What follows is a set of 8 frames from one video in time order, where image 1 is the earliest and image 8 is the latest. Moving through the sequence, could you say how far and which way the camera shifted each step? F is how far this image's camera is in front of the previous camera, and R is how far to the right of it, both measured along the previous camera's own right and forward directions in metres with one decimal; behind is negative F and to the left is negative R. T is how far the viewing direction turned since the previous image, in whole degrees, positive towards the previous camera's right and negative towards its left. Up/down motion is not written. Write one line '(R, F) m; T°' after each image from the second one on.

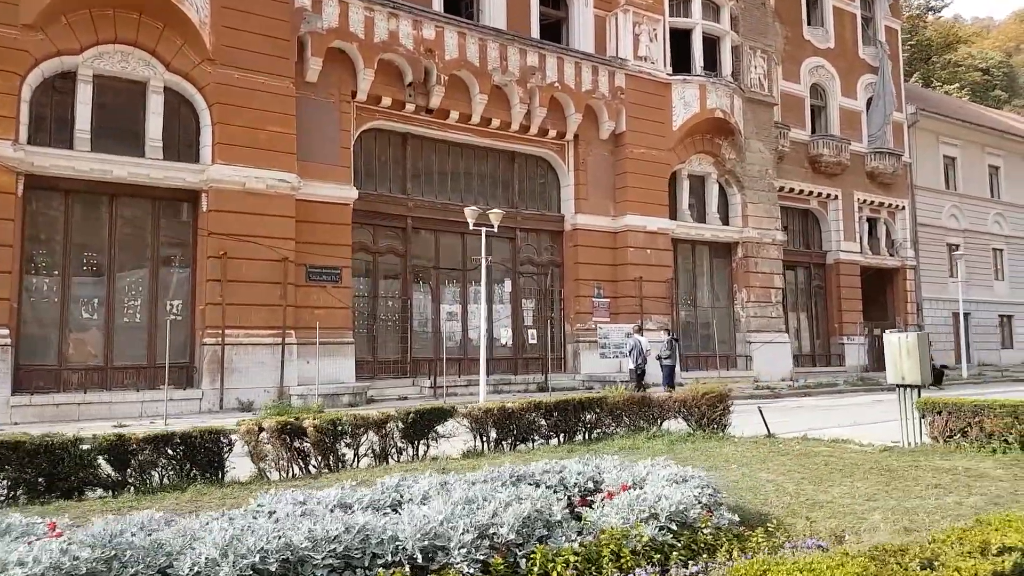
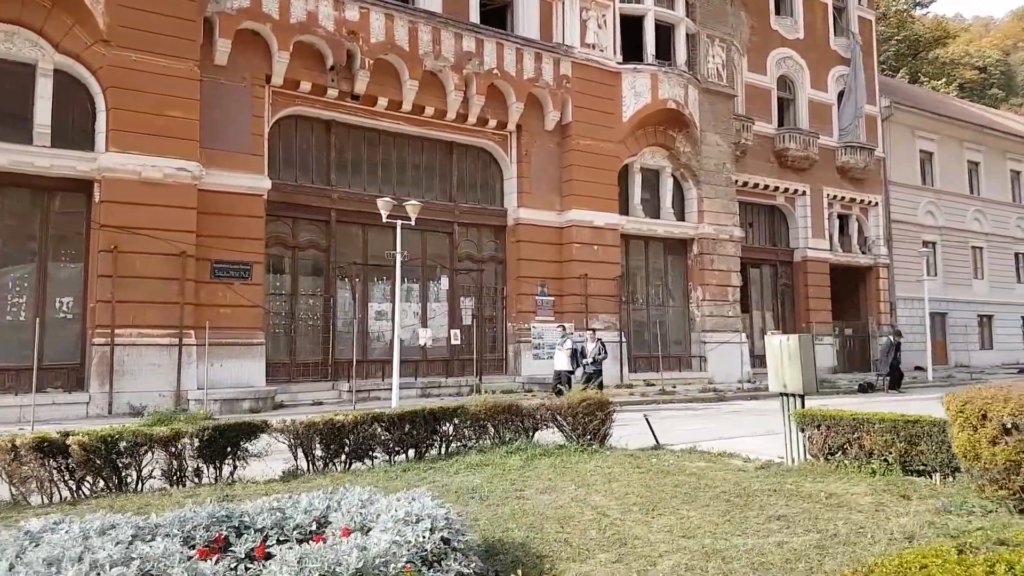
(+2.0, +1.0) m; 0°
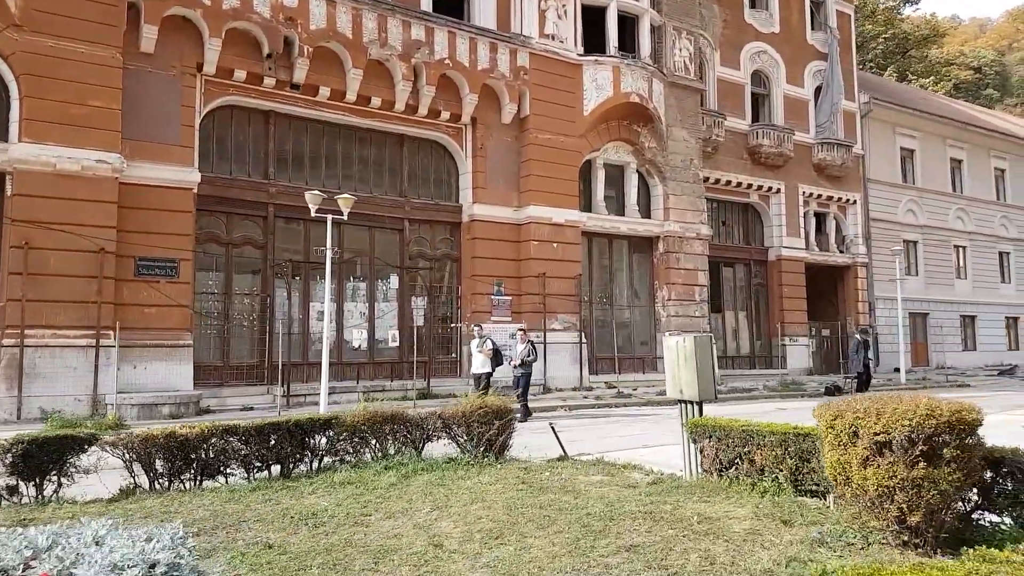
(+1.4, +0.8) m; 0°
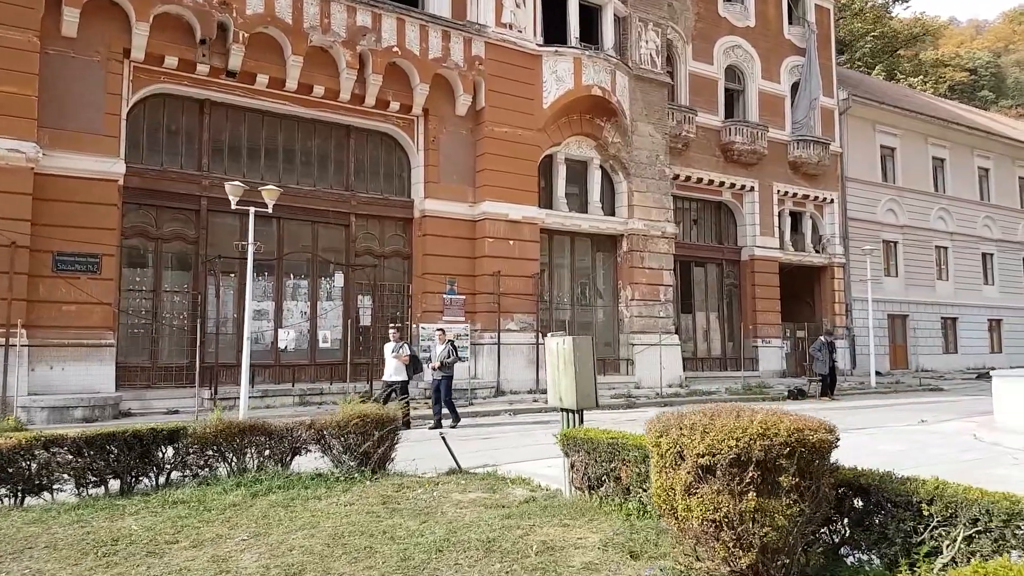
(+1.3, +0.7) m; 0°
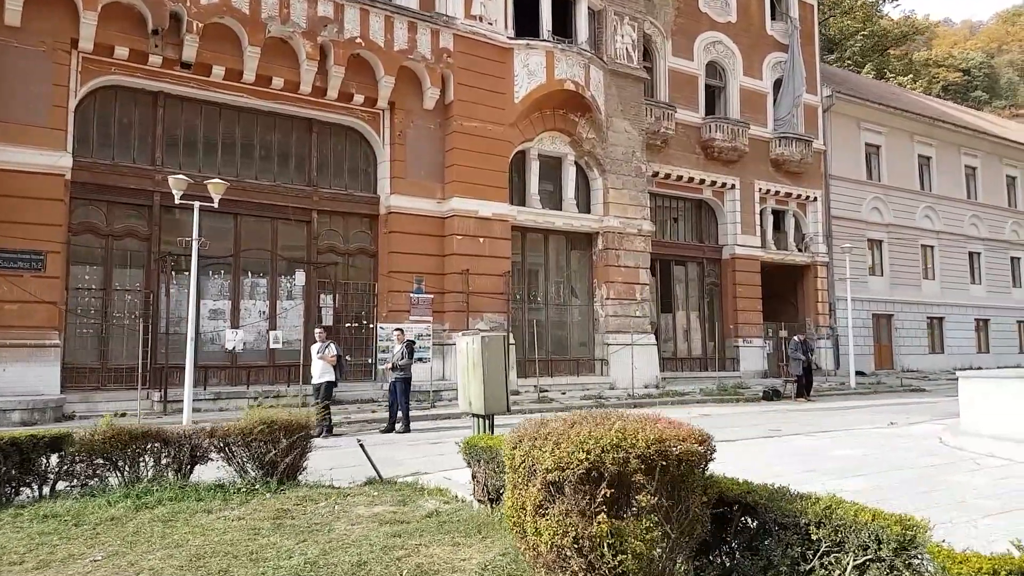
(+0.8, +0.5) m; 0°
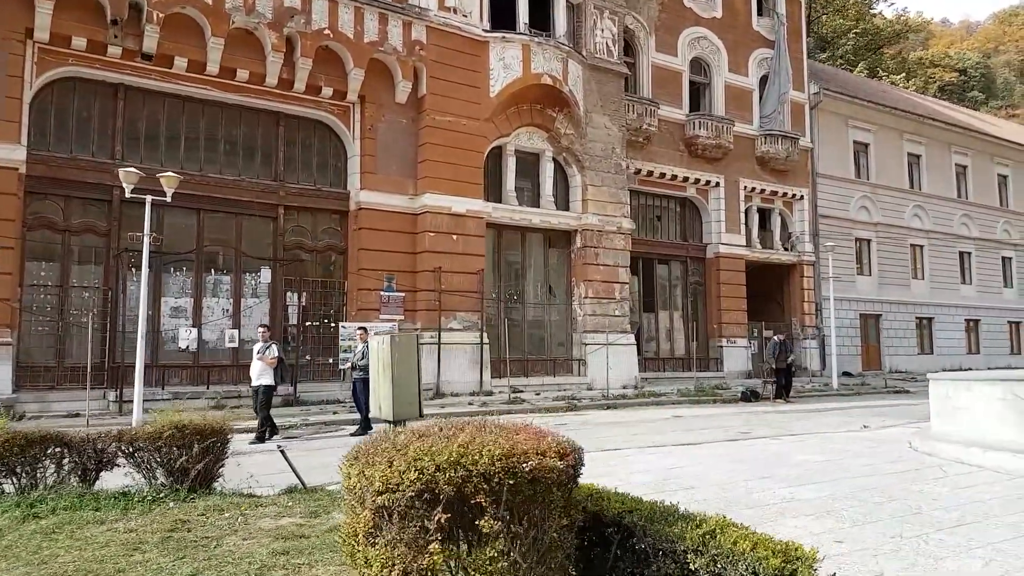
(+0.7, +0.4) m; 0°
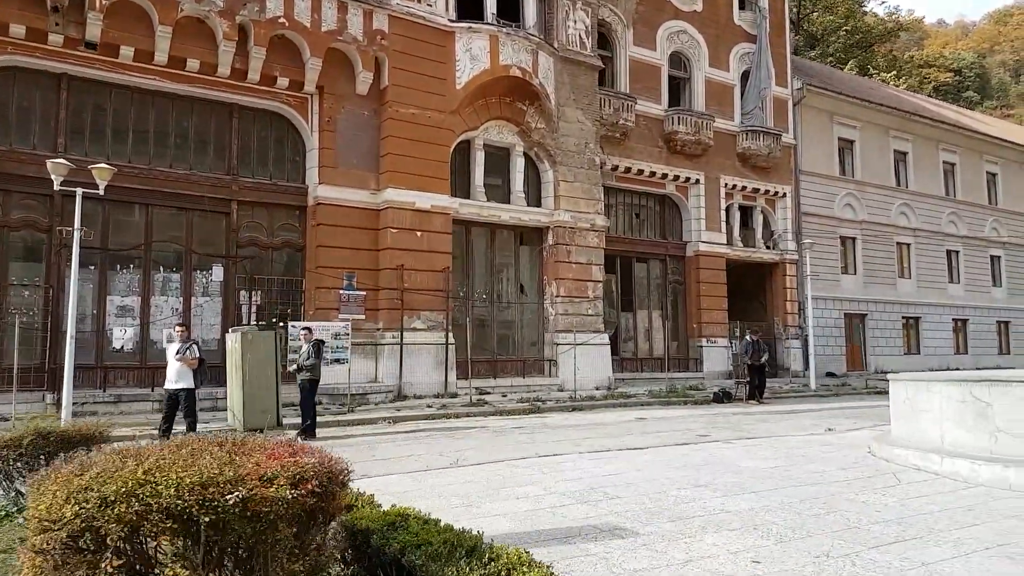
(+0.9, +0.6) m; 0°
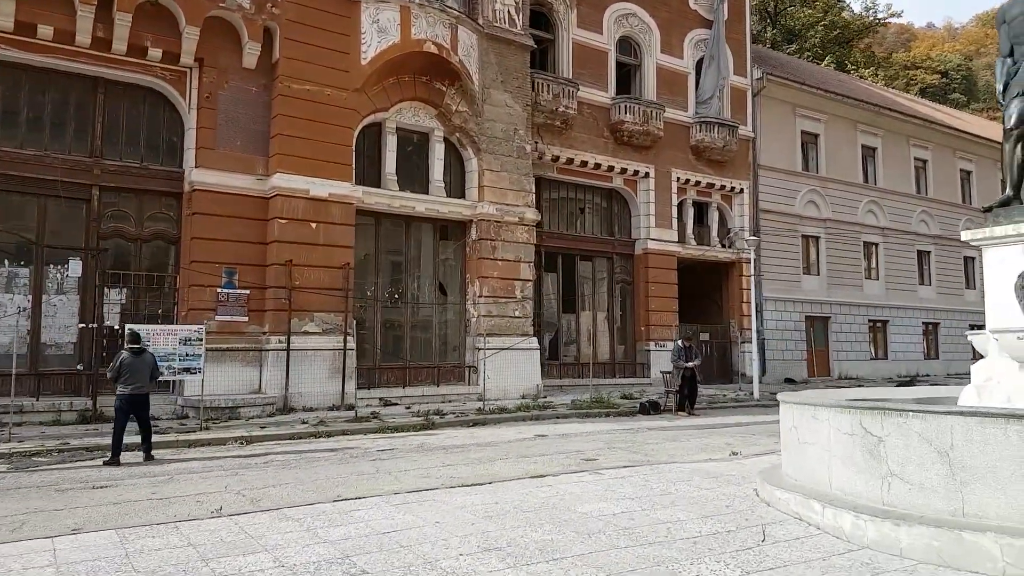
(+2.2, +1.7) m; +1°
